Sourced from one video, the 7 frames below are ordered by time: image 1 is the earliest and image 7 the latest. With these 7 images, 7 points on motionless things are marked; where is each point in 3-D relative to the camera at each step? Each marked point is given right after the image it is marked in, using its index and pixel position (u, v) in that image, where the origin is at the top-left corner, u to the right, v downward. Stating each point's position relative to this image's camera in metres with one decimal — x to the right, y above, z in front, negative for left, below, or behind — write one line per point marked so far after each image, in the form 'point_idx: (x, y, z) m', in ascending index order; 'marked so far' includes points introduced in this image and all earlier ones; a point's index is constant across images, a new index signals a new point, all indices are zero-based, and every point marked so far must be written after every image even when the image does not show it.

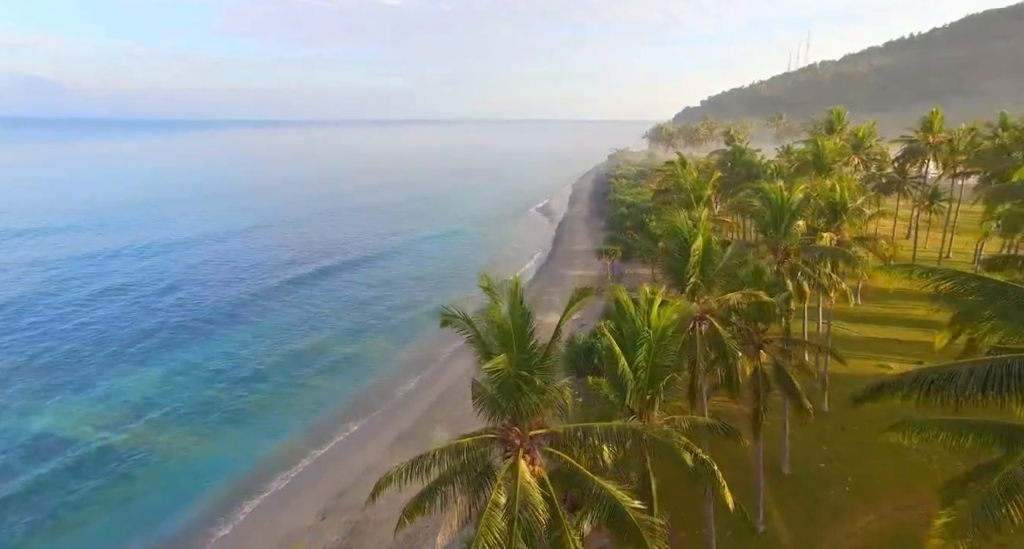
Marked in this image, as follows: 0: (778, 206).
0: (+8.8, +2.2, +18.8) m
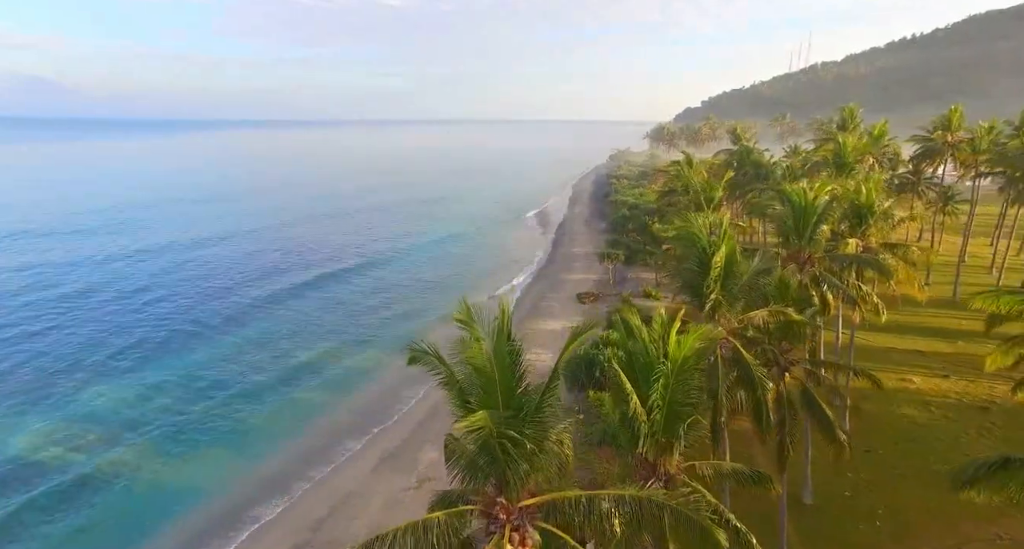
0: (+8.6, +1.9, +17.0) m
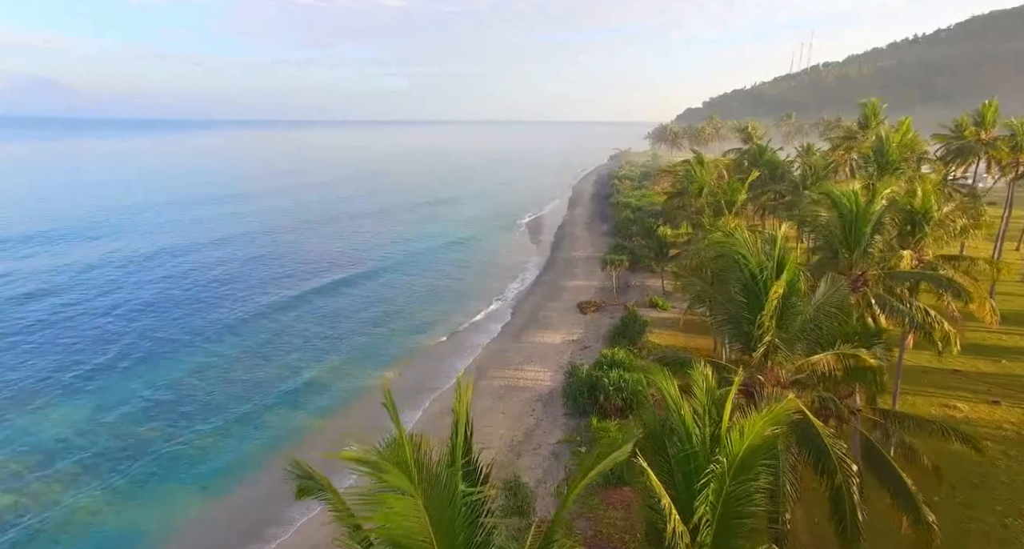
0: (+8.4, +1.4, +14.0) m
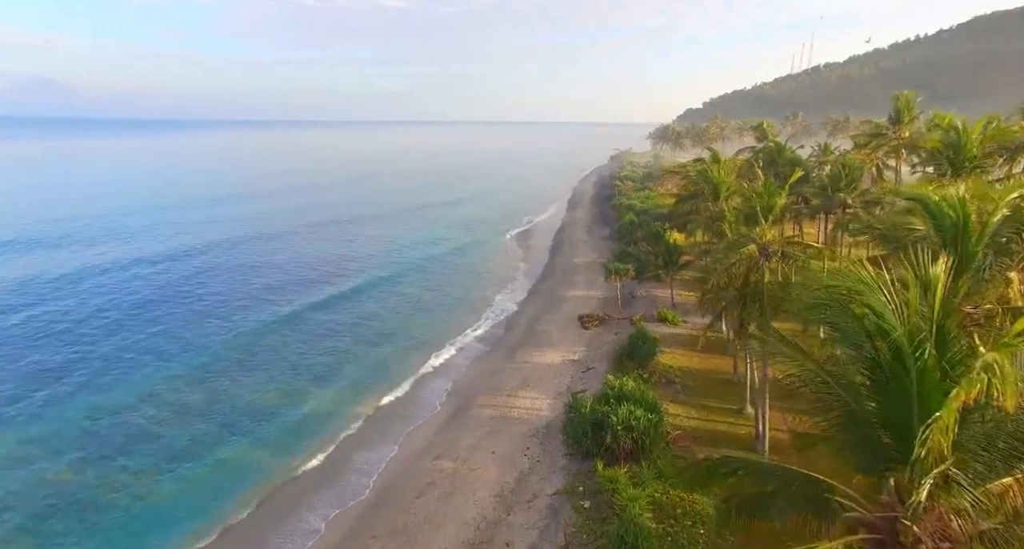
0: (+8.0, +0.8, +10.3) m
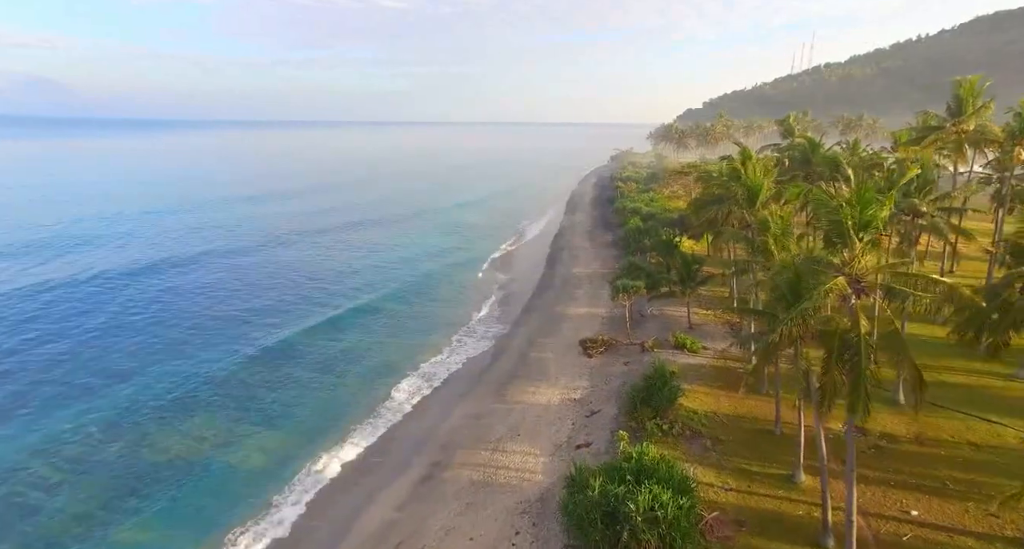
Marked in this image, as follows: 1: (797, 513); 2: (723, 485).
0: (+7.6, -0.2, +5.0) m
1: (+8.5, -7.1, +17.0) m
2: (+6.8, -6.8, +18.3) m
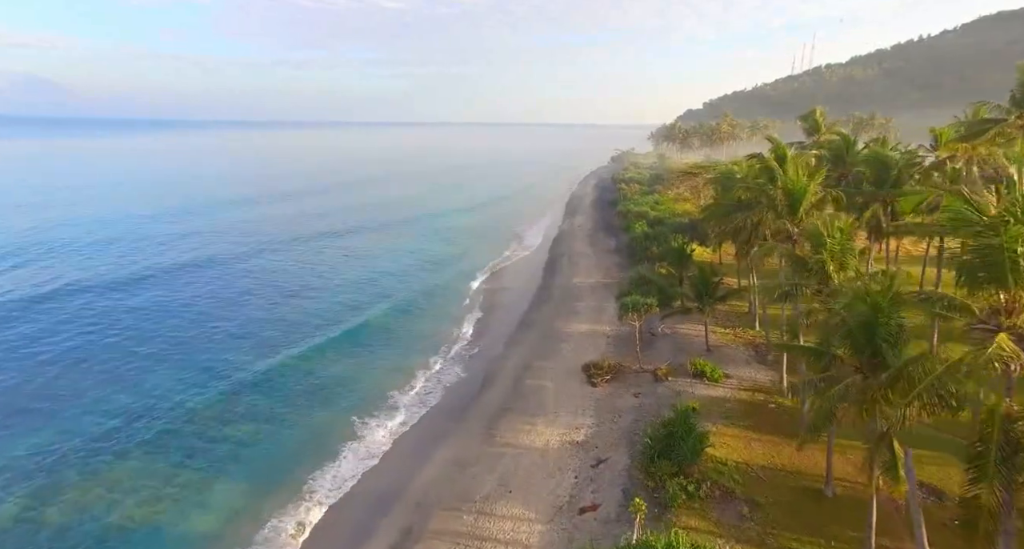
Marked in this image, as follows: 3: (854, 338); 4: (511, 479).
0: (+7.3, -0.9, +0.9) m
1: (+8.2, -7.8, +12.9) m
2: (+6.5, -7.5, +14.2) m
3: (+7.7, -1.4, +12.8) m
4: (+0.1, -7.1, +19.8) m
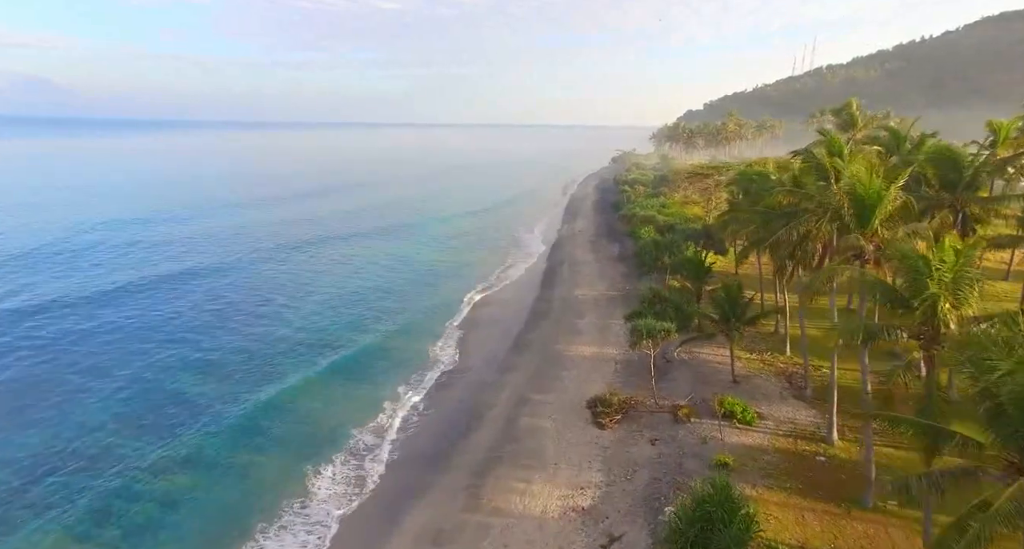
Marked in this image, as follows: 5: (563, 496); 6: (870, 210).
0: (+7.0, -1.6, -3.4) m
1: (+7.8, -8.6, +8.6) m
2: (+6.1, -8.3, +9.9) m
3: (+7.3, -2.2, +8.4) m
4: (-0.3, -7.9, +15.5) m
5: (+1.8, -7.0, +18.2) m
6: (+9.3, +1.9, +15.1) m
